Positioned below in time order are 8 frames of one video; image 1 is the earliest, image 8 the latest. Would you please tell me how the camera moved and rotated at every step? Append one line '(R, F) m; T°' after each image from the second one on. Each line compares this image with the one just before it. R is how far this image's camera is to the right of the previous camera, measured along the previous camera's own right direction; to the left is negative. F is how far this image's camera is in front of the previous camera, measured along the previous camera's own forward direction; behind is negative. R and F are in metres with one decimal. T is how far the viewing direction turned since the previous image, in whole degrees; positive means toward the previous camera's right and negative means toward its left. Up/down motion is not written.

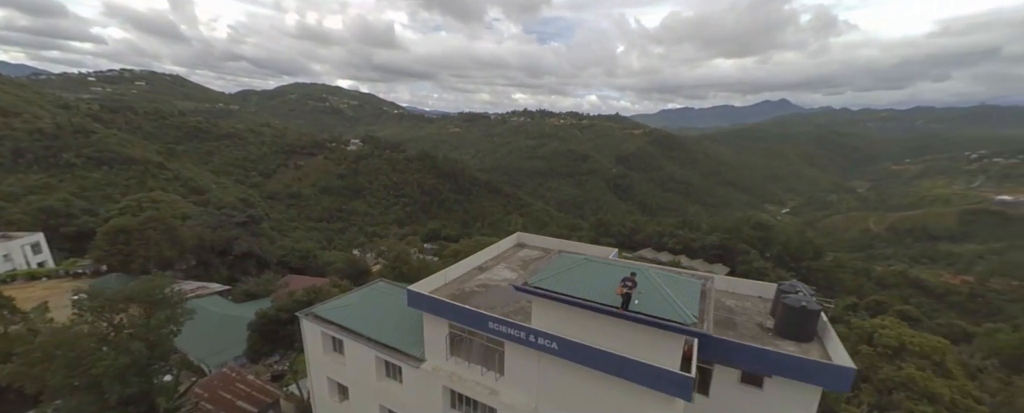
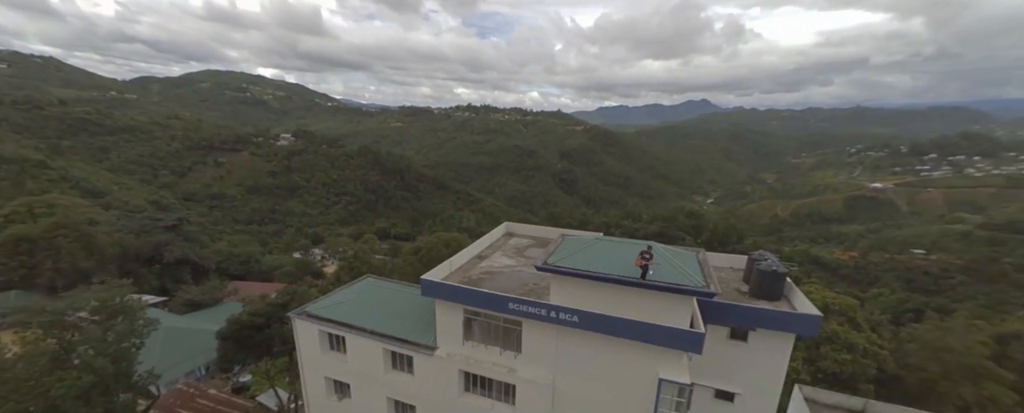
(-2.3, -1.0) m; +9°
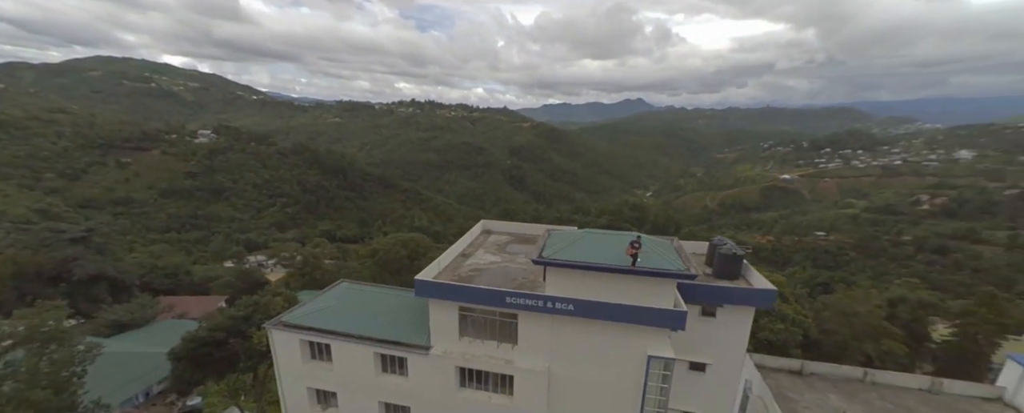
(-2.0, -0.6) m; +9°
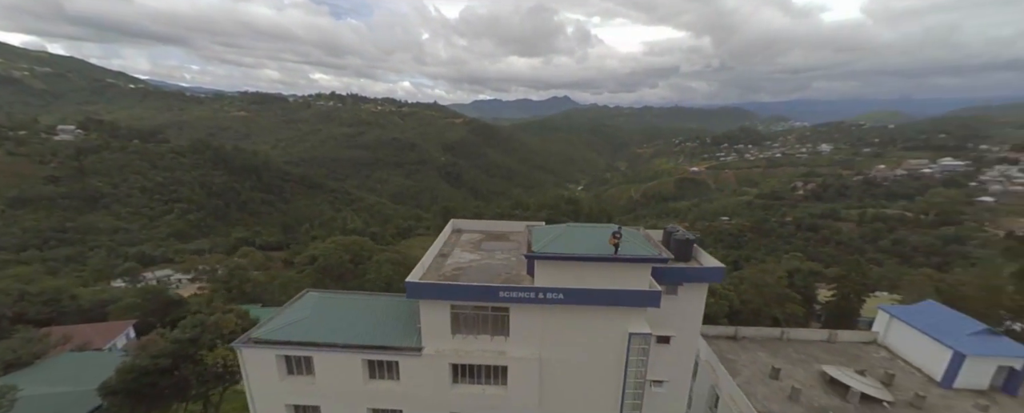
(-2.6, -0.6) m; +11°
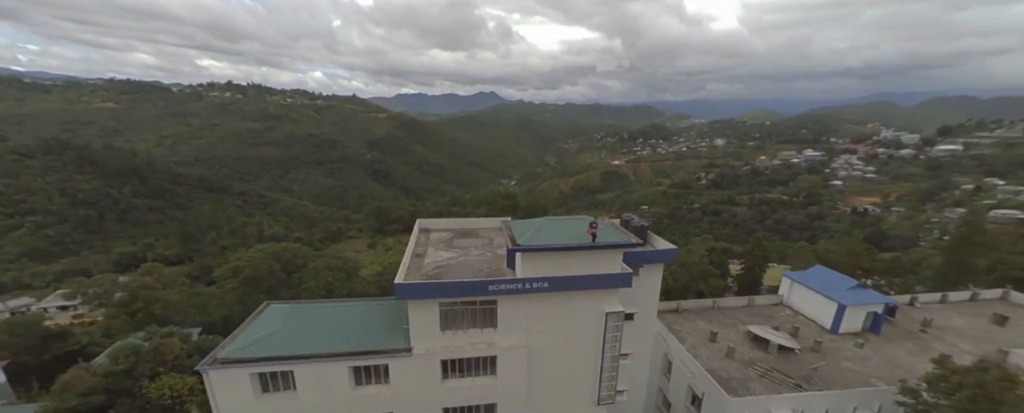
(-2.6, -0.6) m; +11°
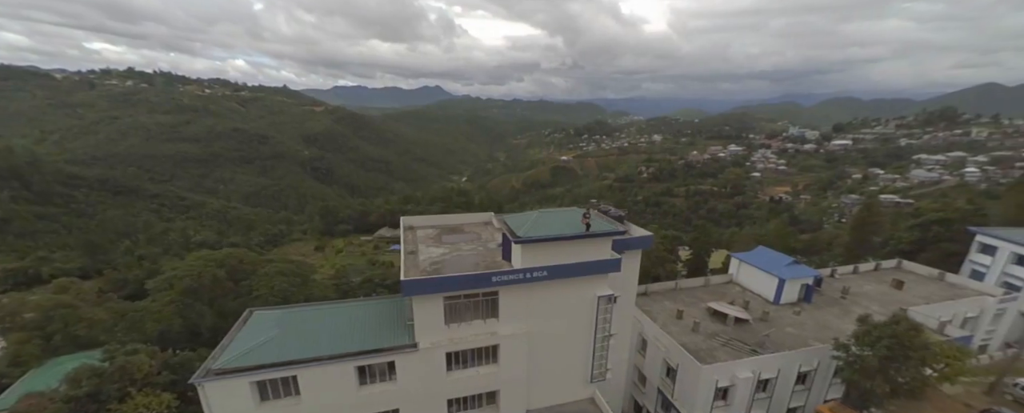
(-2.5, -0.6) m; +9°
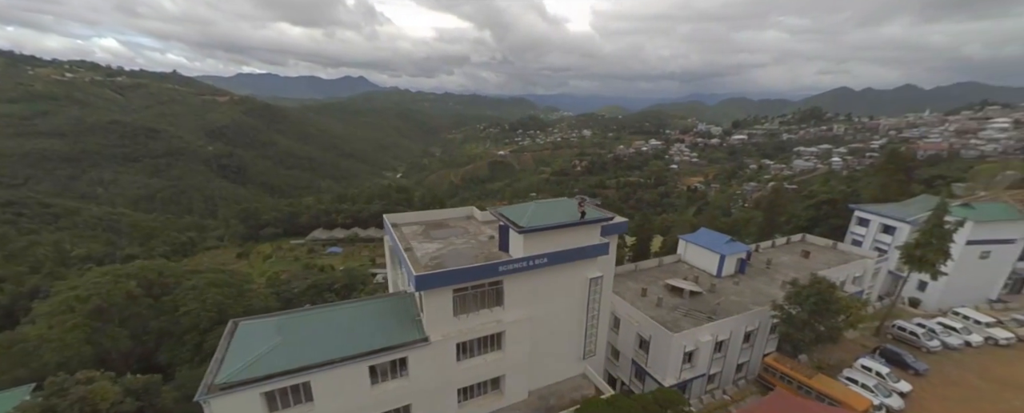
(-3.5, -0.5) m; +11°
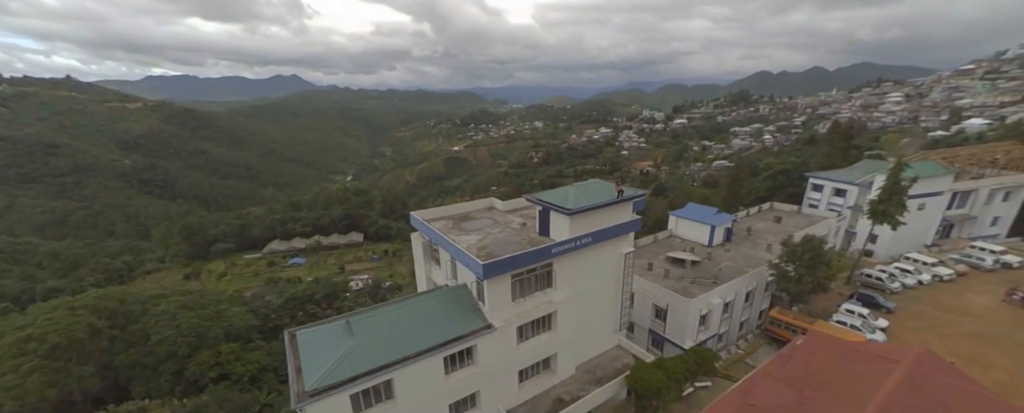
(-4.6, -0.1) m; +8°
